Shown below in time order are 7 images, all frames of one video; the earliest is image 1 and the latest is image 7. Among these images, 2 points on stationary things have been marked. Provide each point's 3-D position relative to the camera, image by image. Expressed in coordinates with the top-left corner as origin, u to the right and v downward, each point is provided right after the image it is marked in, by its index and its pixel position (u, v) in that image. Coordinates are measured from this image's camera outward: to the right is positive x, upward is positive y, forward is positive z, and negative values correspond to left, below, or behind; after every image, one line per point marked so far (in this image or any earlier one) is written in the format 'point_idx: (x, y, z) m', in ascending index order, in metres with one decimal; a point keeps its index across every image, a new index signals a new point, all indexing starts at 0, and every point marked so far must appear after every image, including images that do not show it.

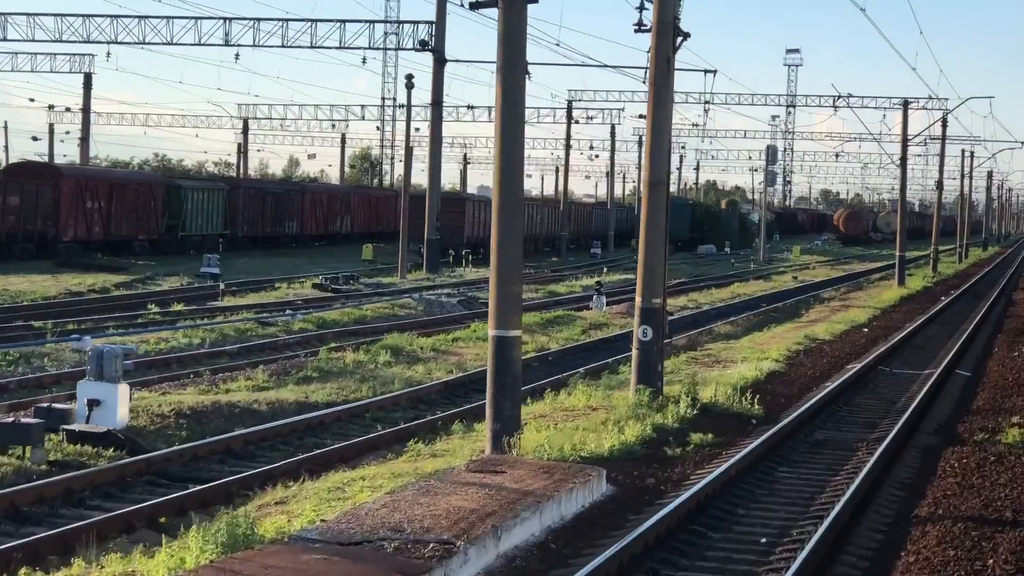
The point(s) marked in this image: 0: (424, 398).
0: (-0.8, -1.0, +15.6) m
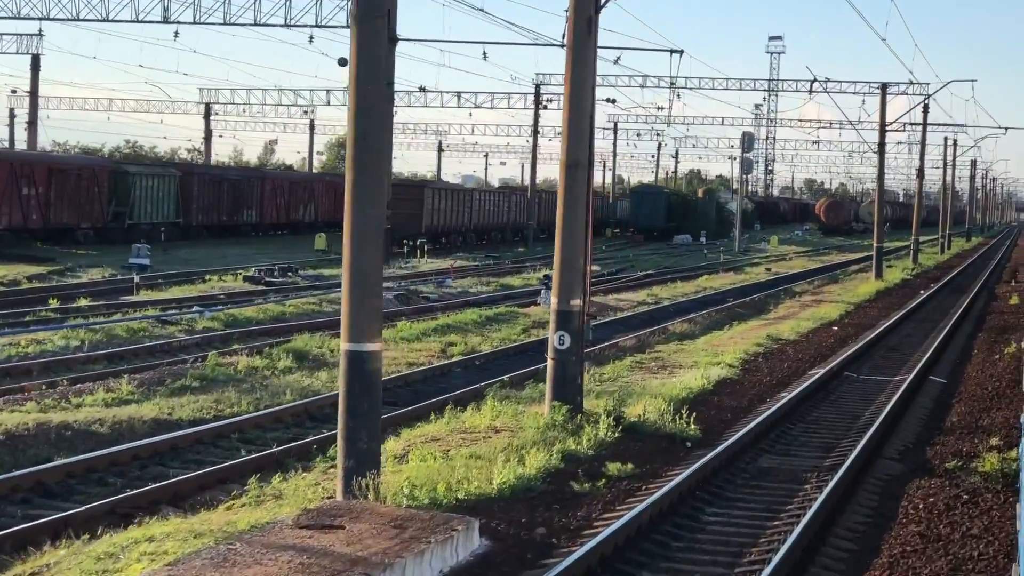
0: (-1.6, -1.0, +13.6) m
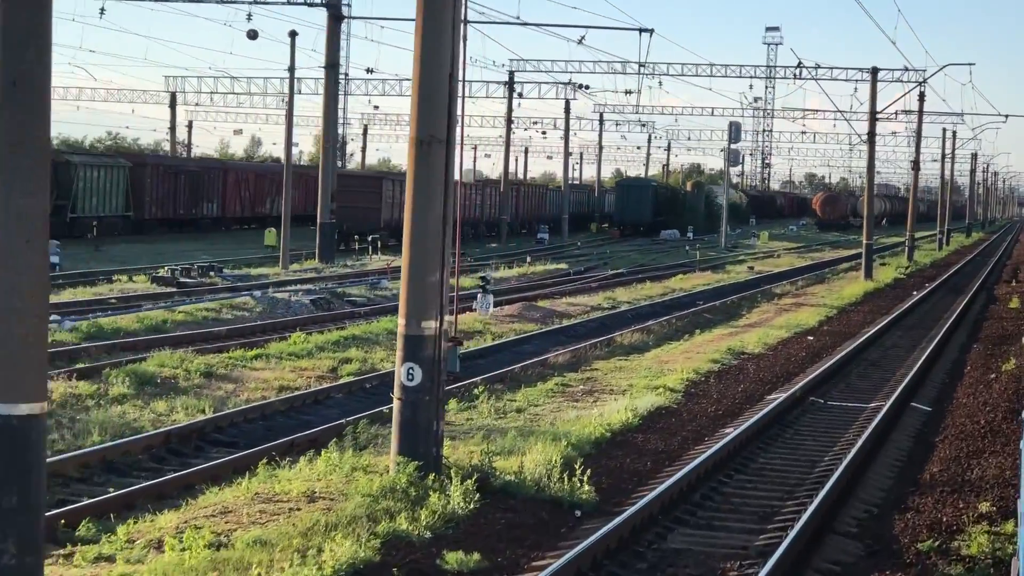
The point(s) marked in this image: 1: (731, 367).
0: (-2.5, -1.1, +10.6) m
1: (+2.2, -0.8, +17.5) m
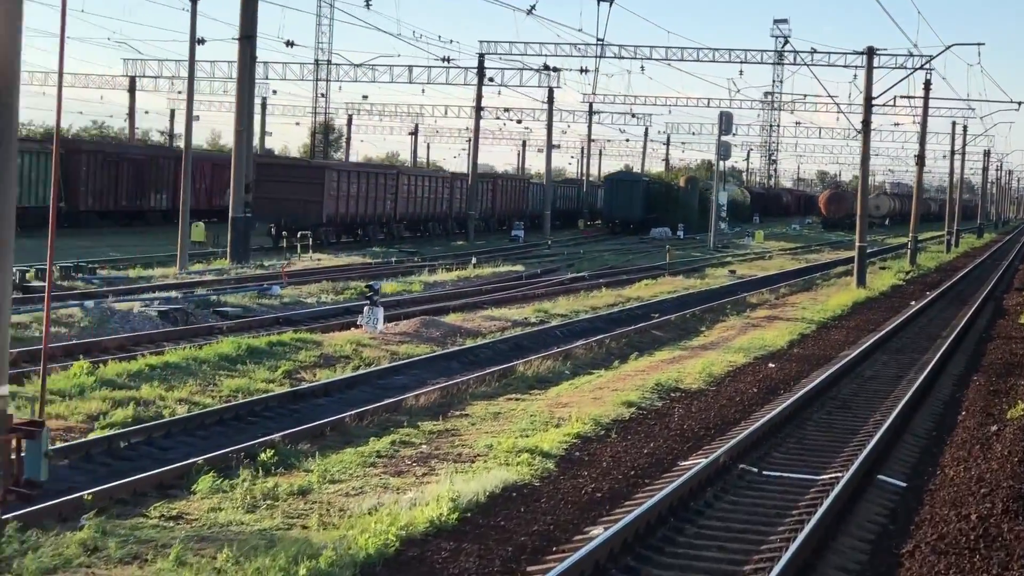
0: (-3.7, -1.2, +6.5) m
1: (+1.1, -1.0, +13.3) m
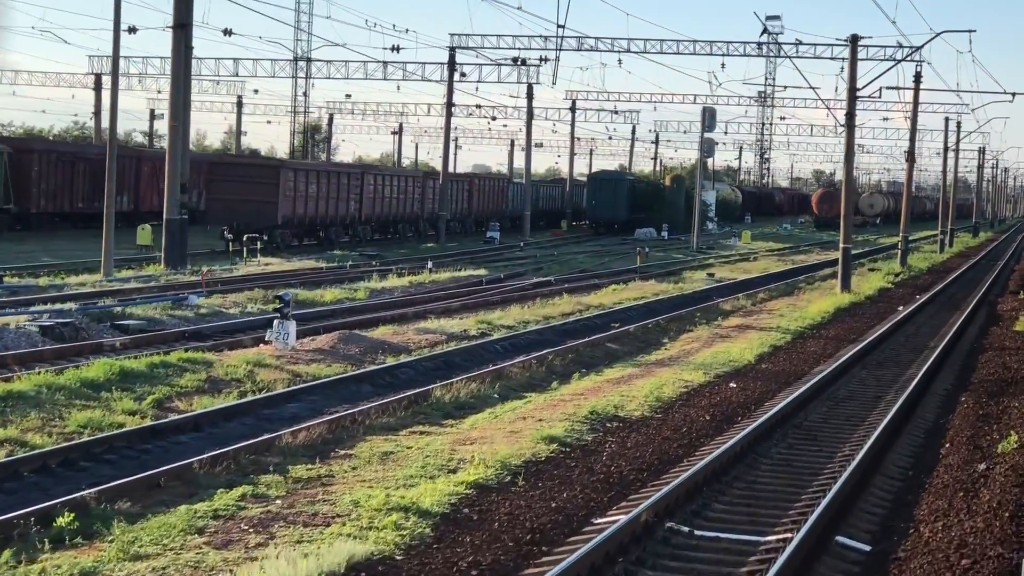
0: (-4.4, -1.3, +4.4) m
1: (+0.4, -1.1, +11.2) m
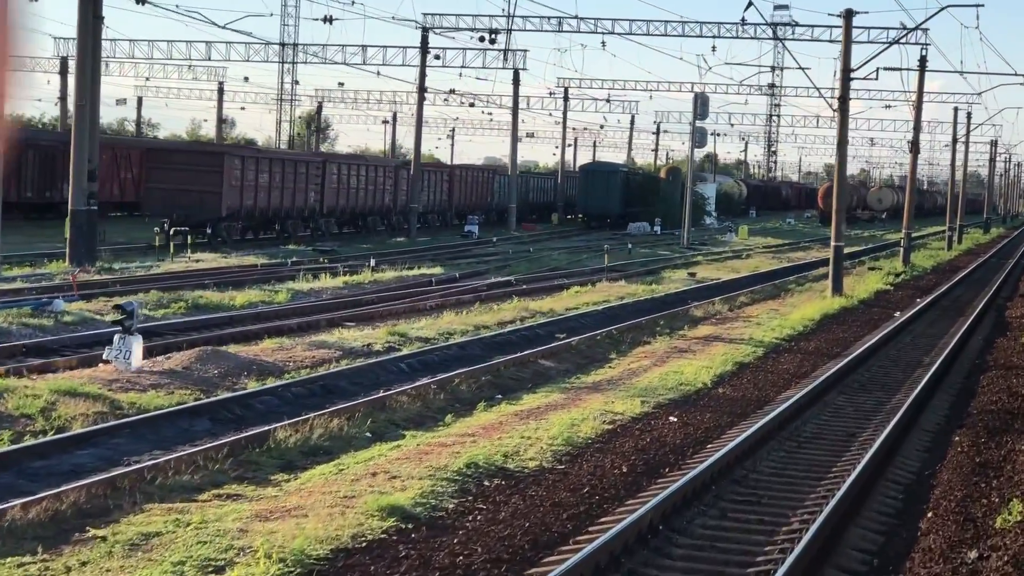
0: (-5.3, -1.4, +1.5) m
1: (-0.5, -1.2, +8.3) m
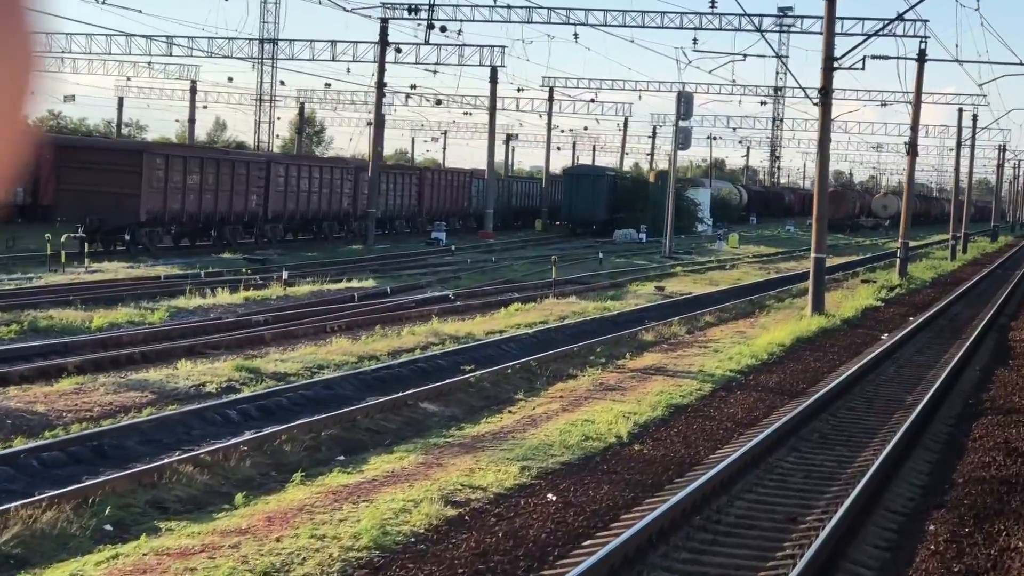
0: (-6.3, -1.5, -1.8) m
1: (-1.5, -1.3, +5.0) m
